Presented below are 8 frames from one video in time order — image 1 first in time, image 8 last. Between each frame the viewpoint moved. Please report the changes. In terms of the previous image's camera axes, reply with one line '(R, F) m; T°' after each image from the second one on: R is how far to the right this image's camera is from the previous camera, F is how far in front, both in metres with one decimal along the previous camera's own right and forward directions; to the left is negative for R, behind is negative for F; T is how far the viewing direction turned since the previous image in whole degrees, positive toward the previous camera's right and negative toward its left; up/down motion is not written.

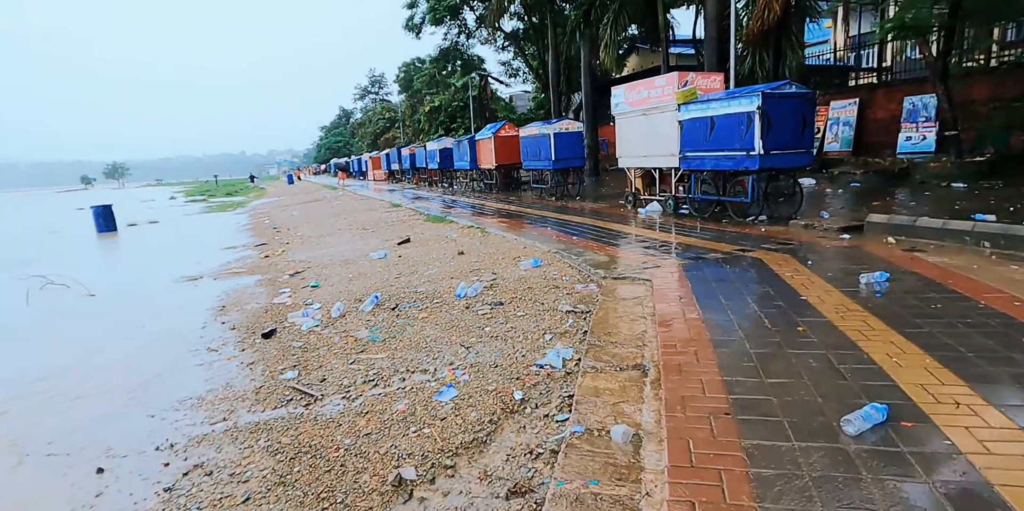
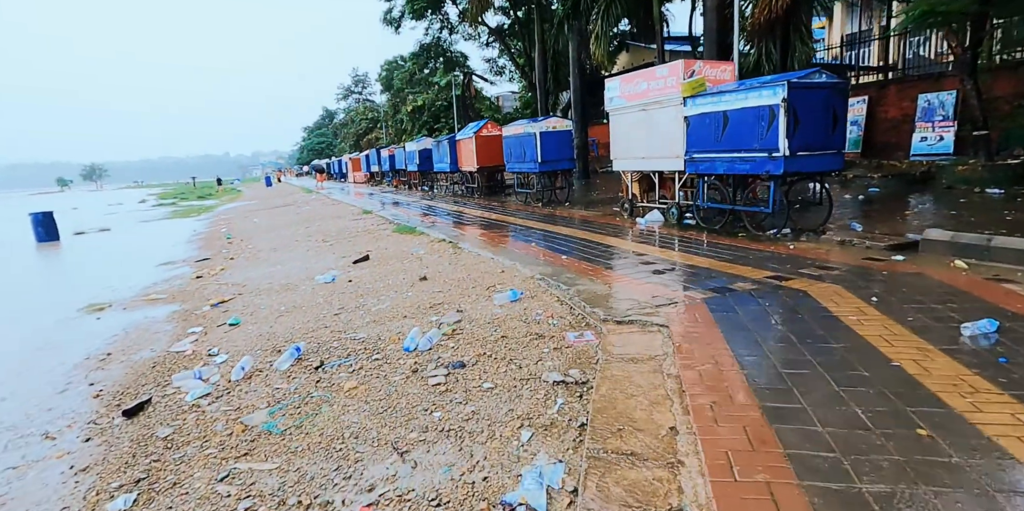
(+0.2, +1.6) m; +1°
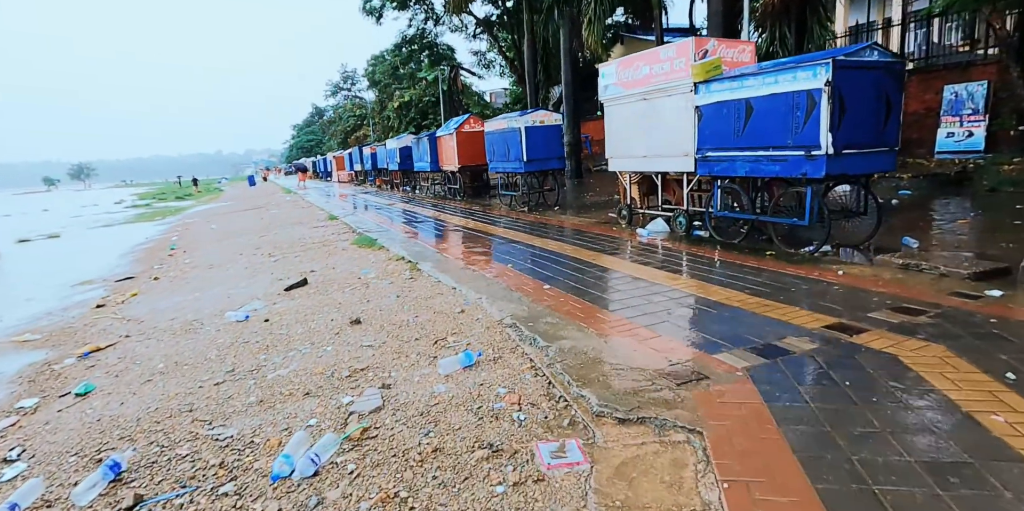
(+0.3, +1.7) m; +1°
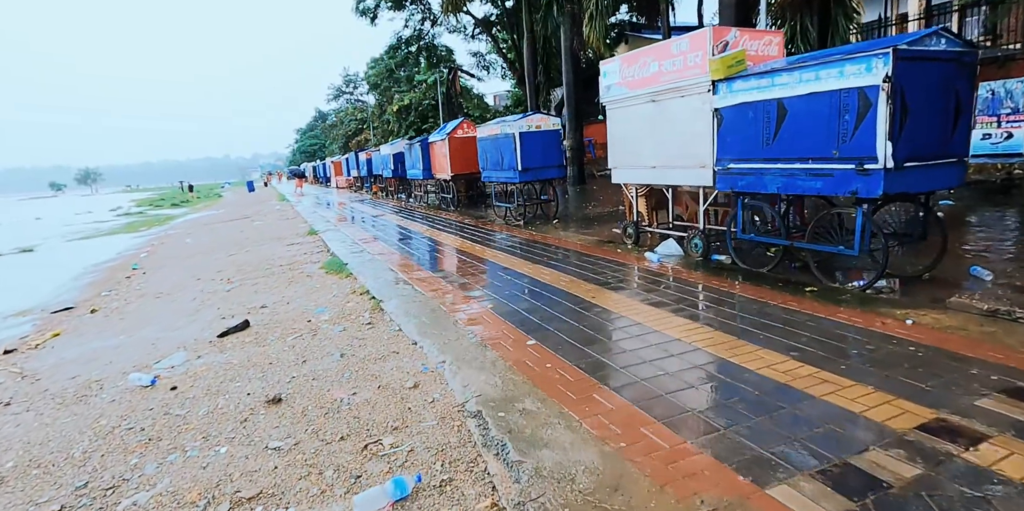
(+0.3, +1.3) m; -1°
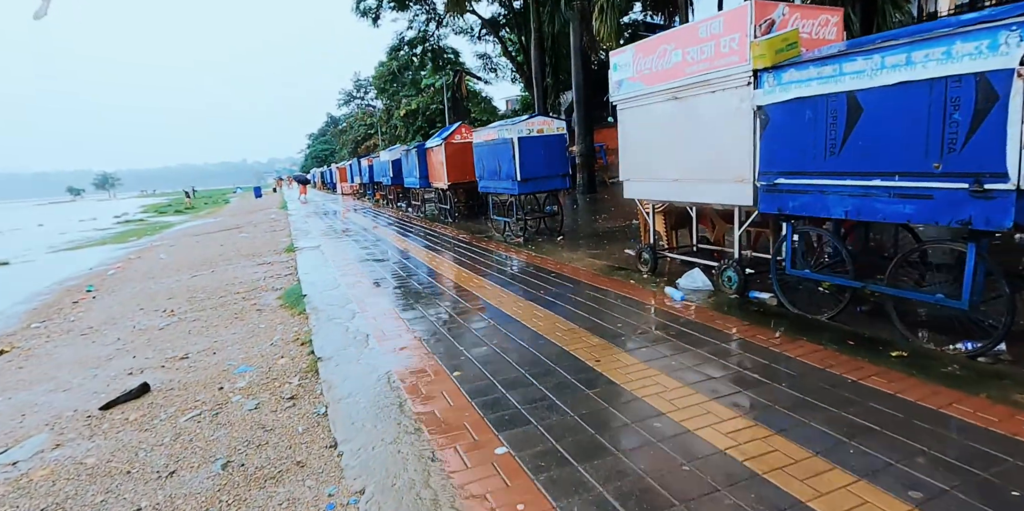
(+0.3, +1.5) m; -1°
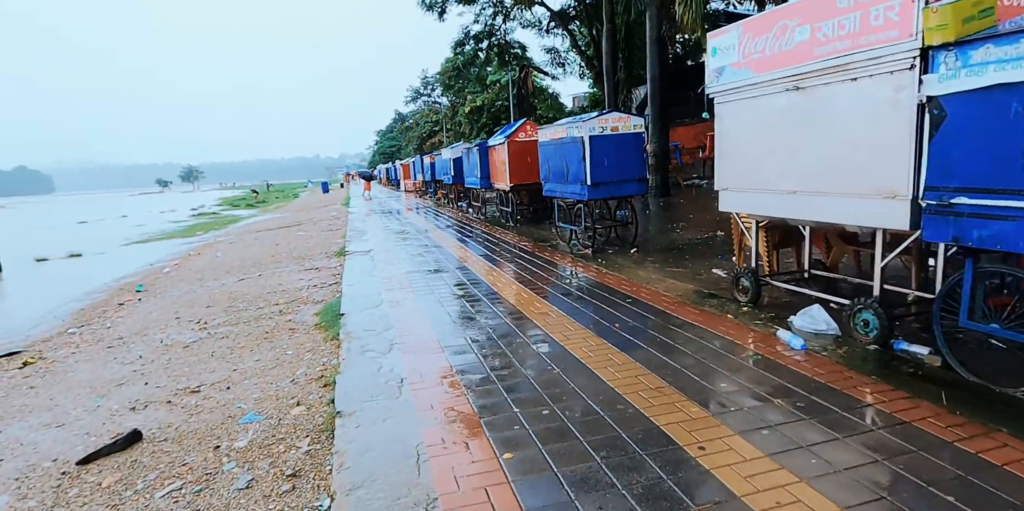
(-0.1, +1.1) m; -6°
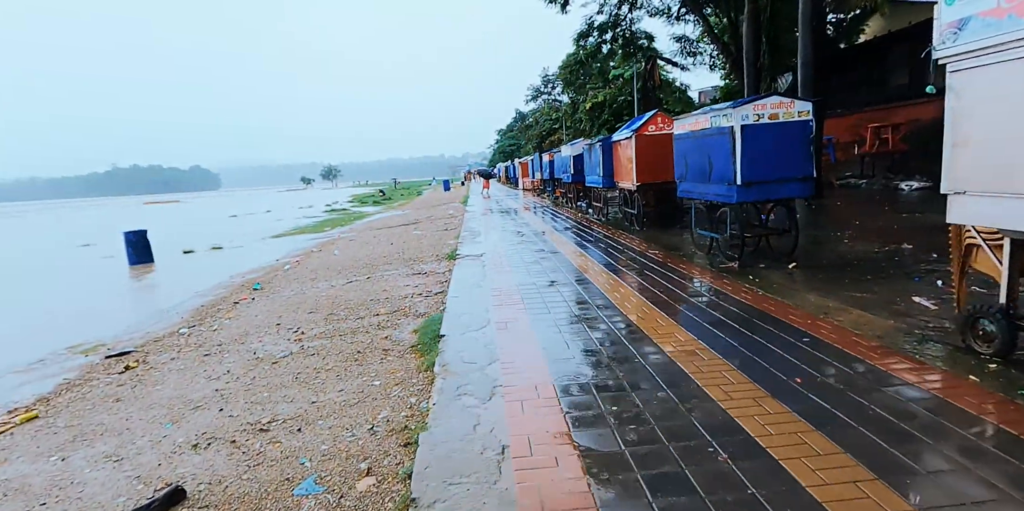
(-0.2, +1.2) m; -12°
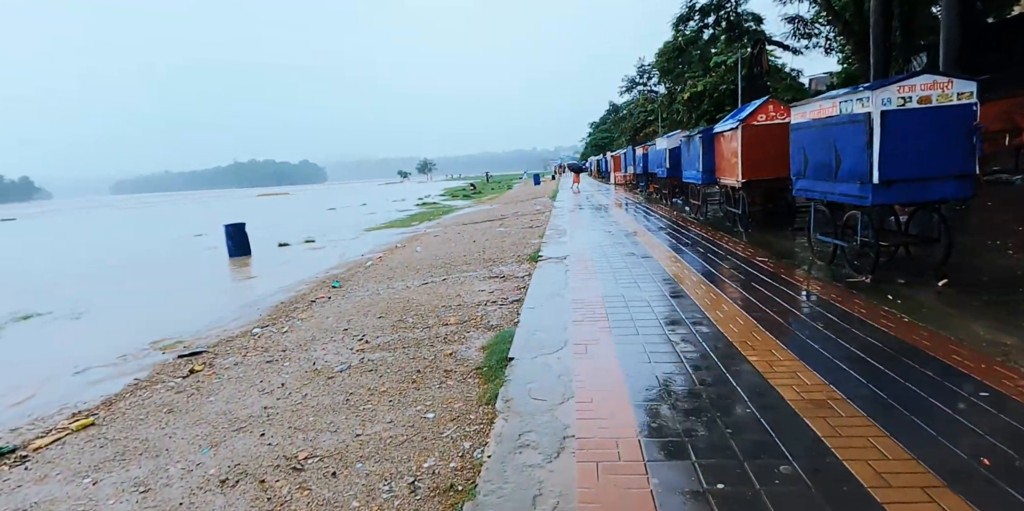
(+0.1, +0.8) m; -9°
